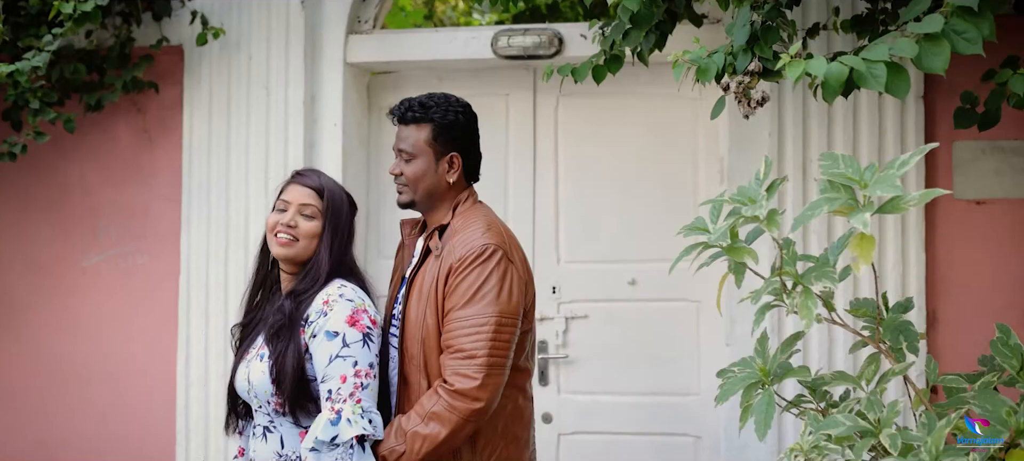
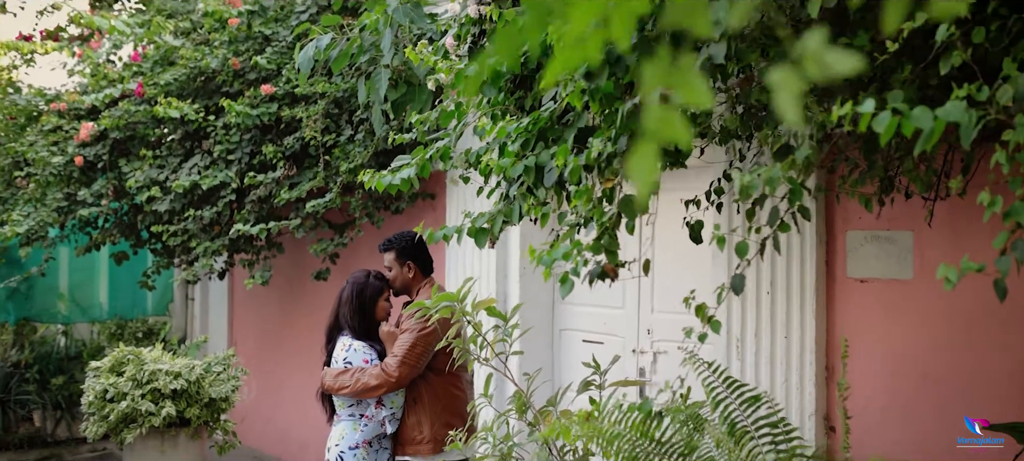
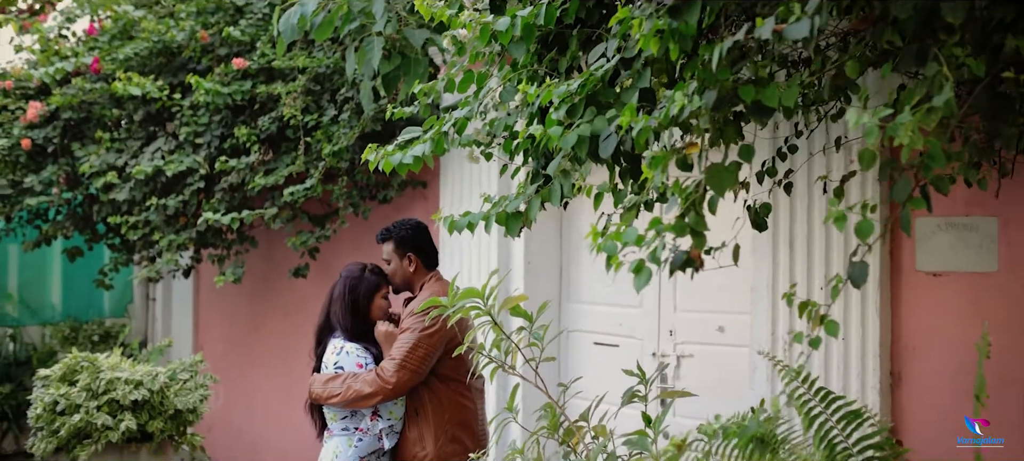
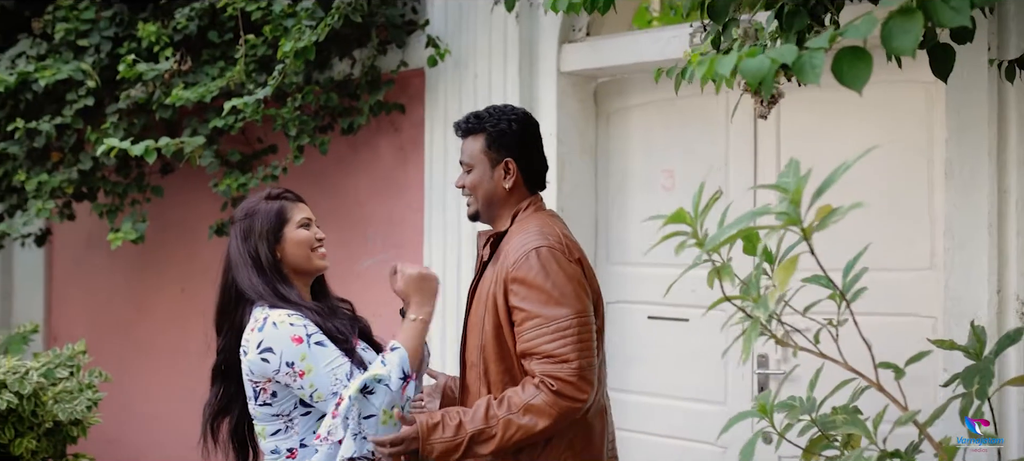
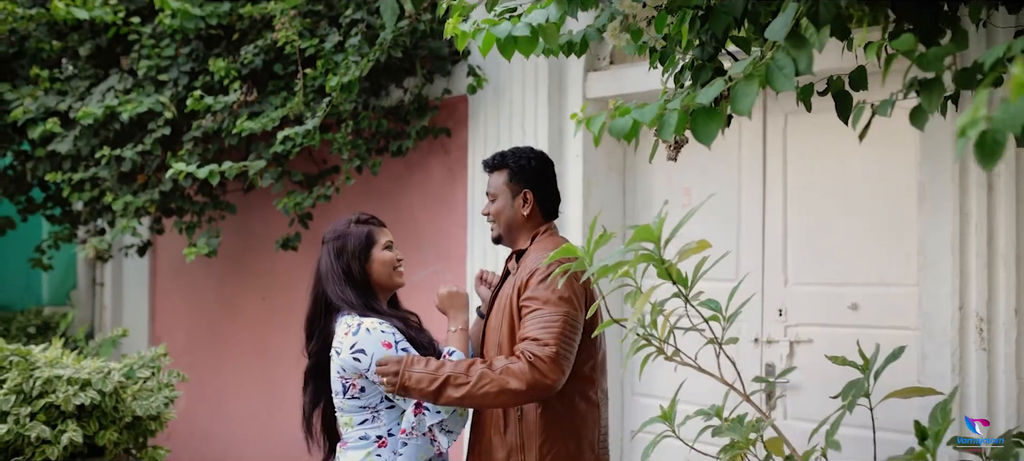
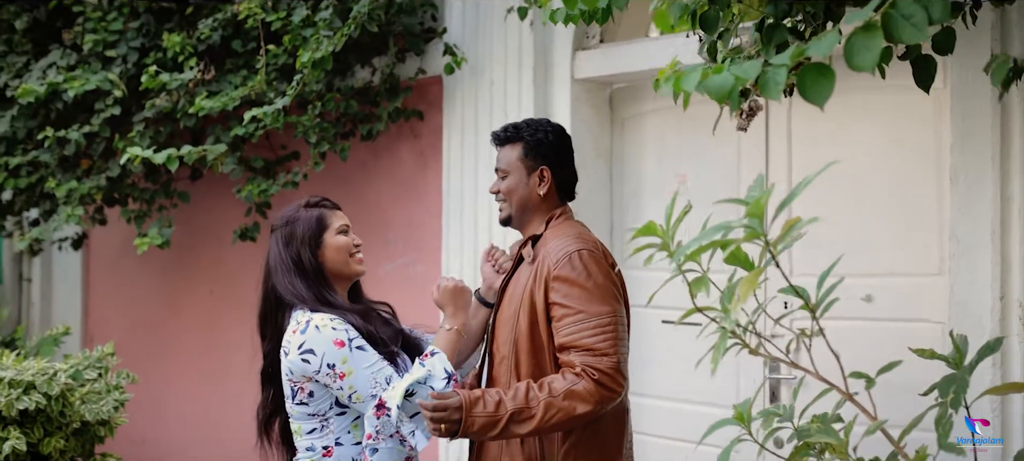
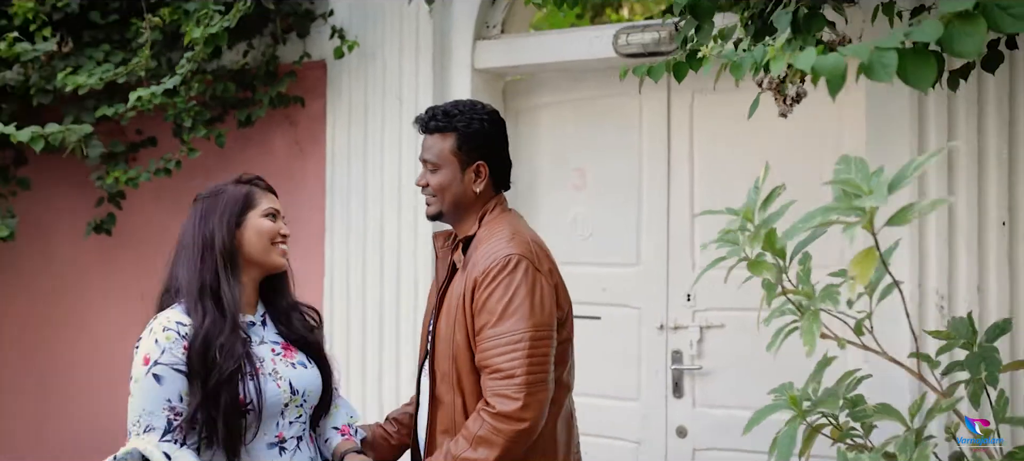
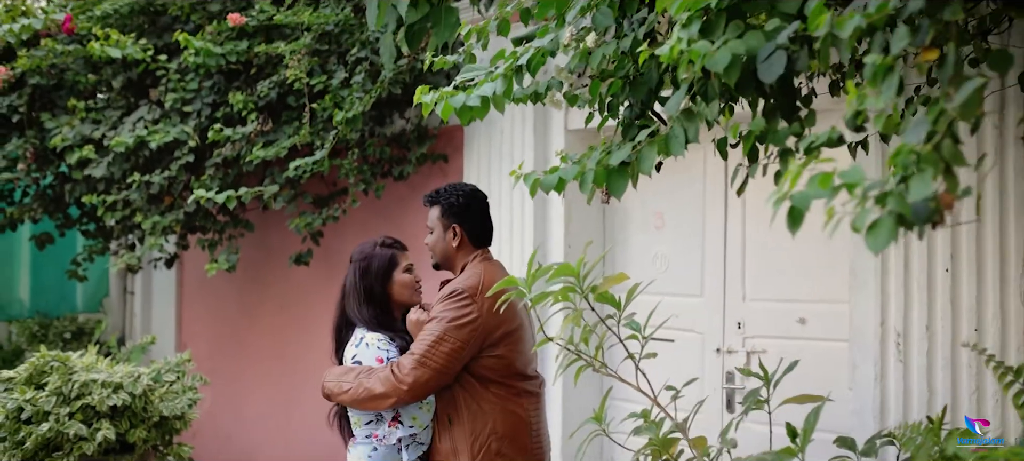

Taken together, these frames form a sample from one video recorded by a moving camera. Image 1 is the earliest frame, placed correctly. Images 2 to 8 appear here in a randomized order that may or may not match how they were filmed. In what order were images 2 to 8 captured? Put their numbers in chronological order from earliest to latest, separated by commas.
7, 4, 6, 5, 8, 3, 2
